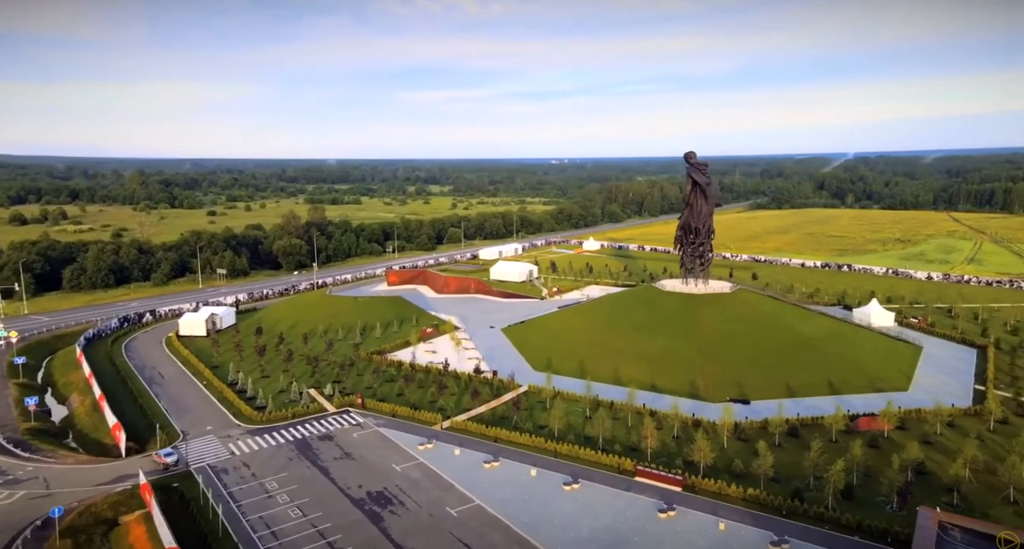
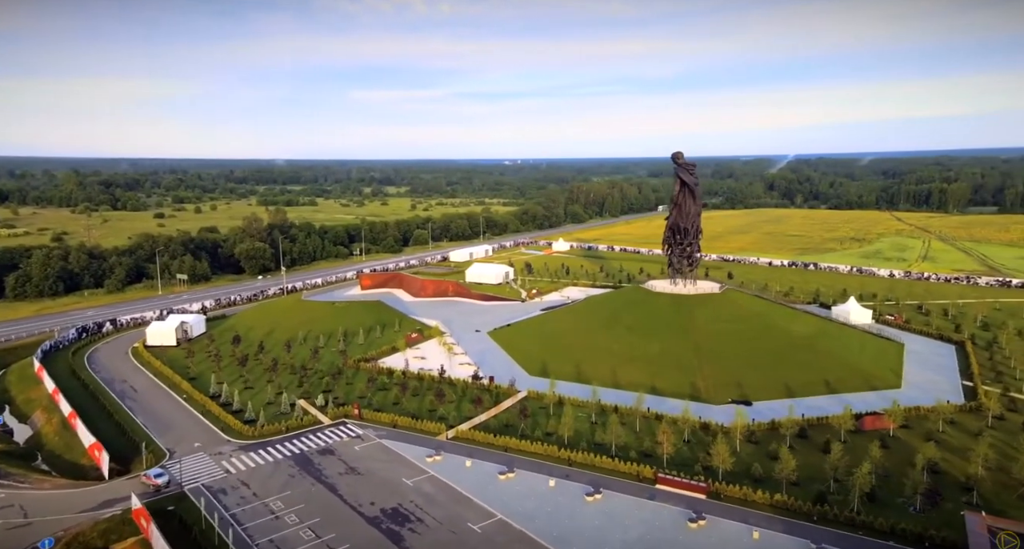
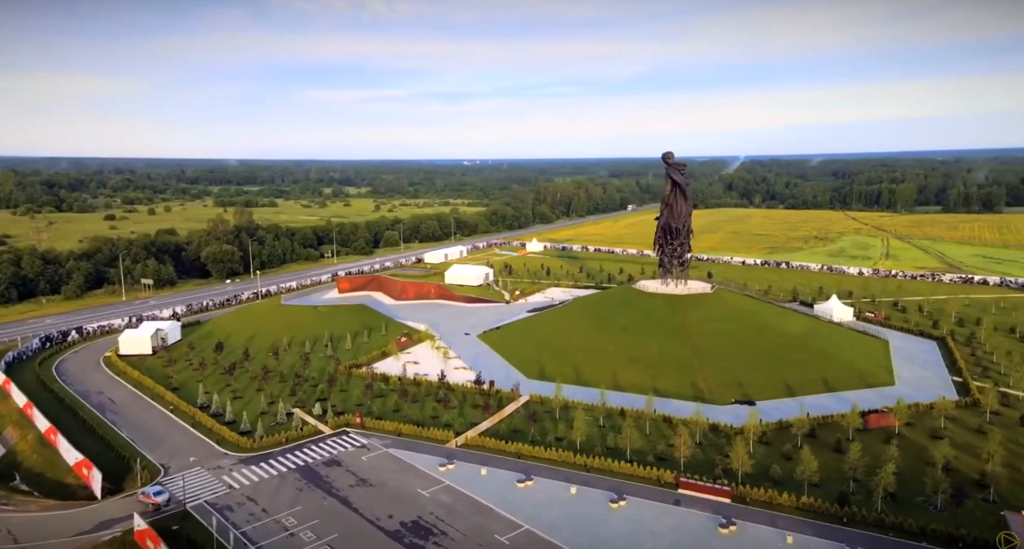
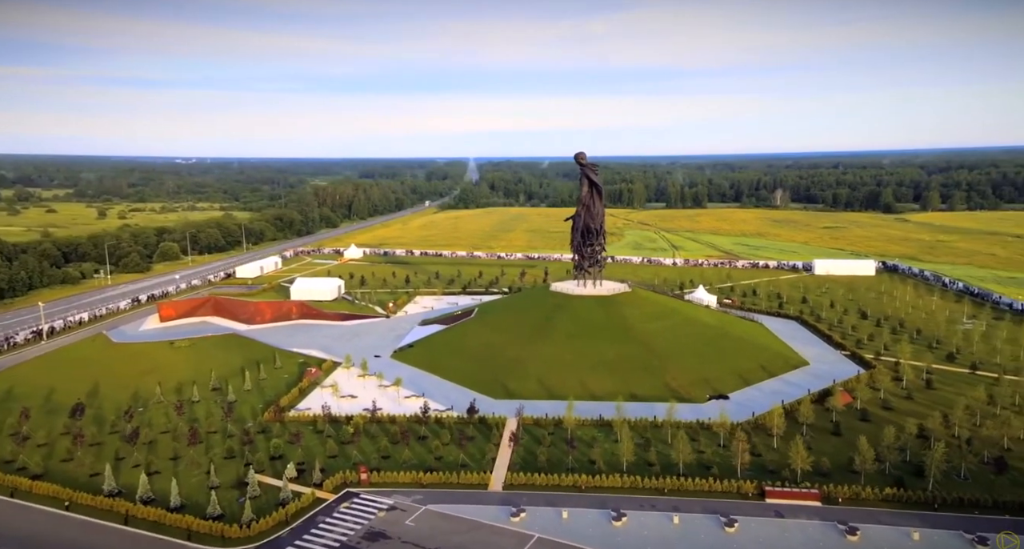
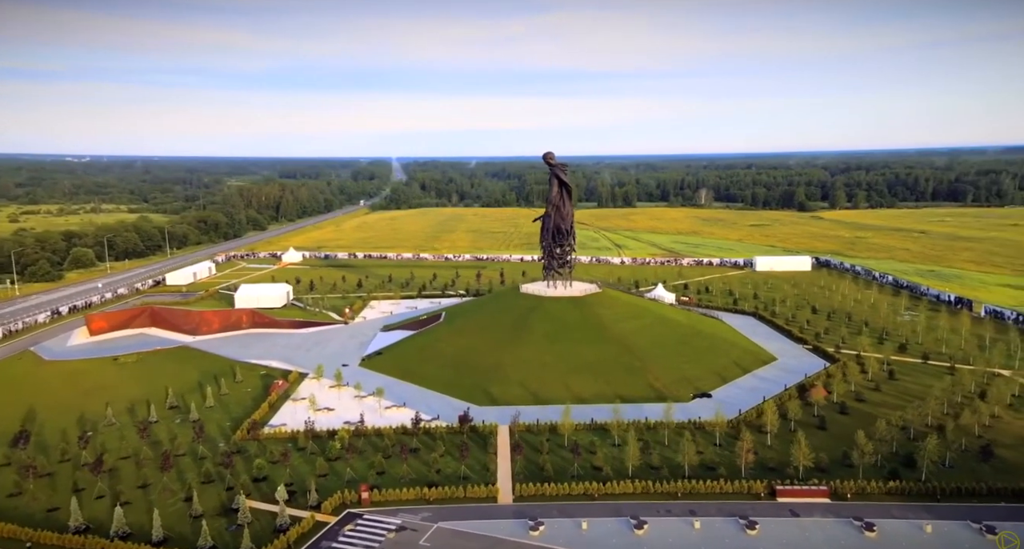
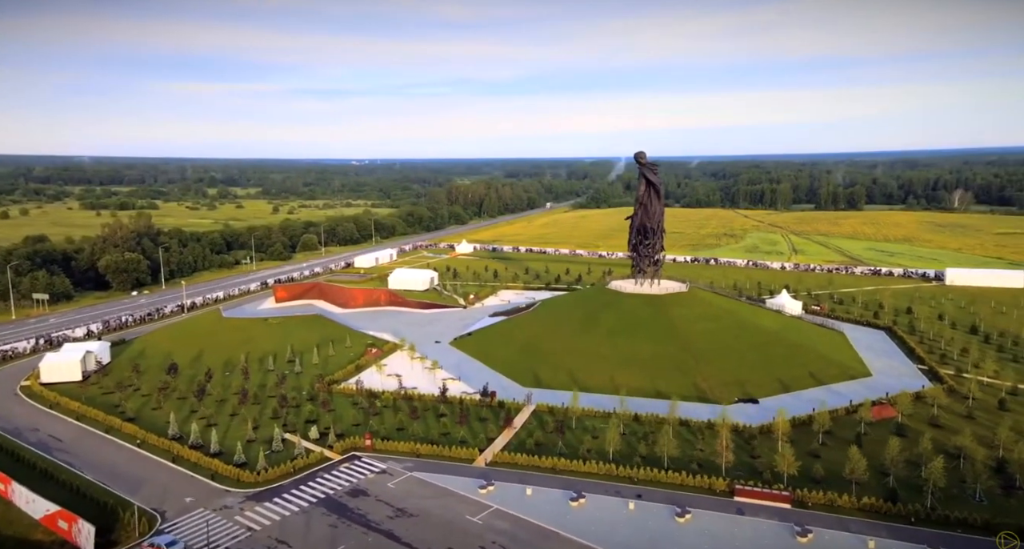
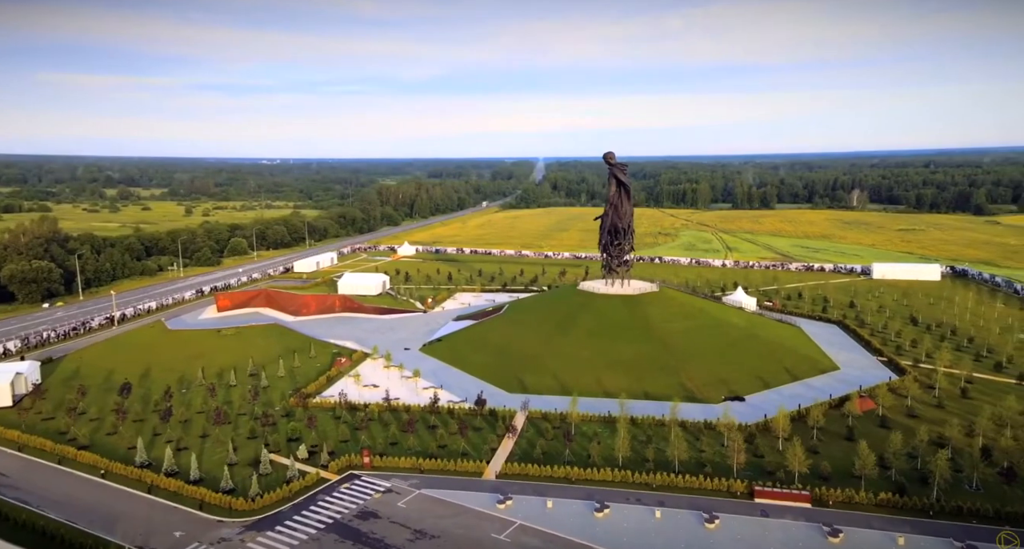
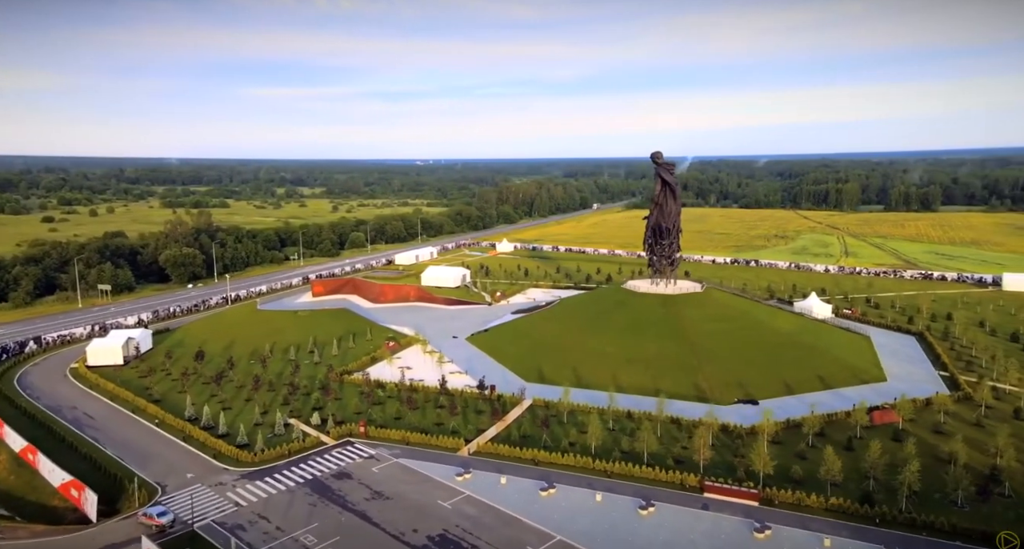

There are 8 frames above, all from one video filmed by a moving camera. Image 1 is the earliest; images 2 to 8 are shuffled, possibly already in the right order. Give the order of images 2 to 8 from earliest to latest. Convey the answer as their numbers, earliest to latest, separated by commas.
2, 3, 8, 6, 7, 4, 5
